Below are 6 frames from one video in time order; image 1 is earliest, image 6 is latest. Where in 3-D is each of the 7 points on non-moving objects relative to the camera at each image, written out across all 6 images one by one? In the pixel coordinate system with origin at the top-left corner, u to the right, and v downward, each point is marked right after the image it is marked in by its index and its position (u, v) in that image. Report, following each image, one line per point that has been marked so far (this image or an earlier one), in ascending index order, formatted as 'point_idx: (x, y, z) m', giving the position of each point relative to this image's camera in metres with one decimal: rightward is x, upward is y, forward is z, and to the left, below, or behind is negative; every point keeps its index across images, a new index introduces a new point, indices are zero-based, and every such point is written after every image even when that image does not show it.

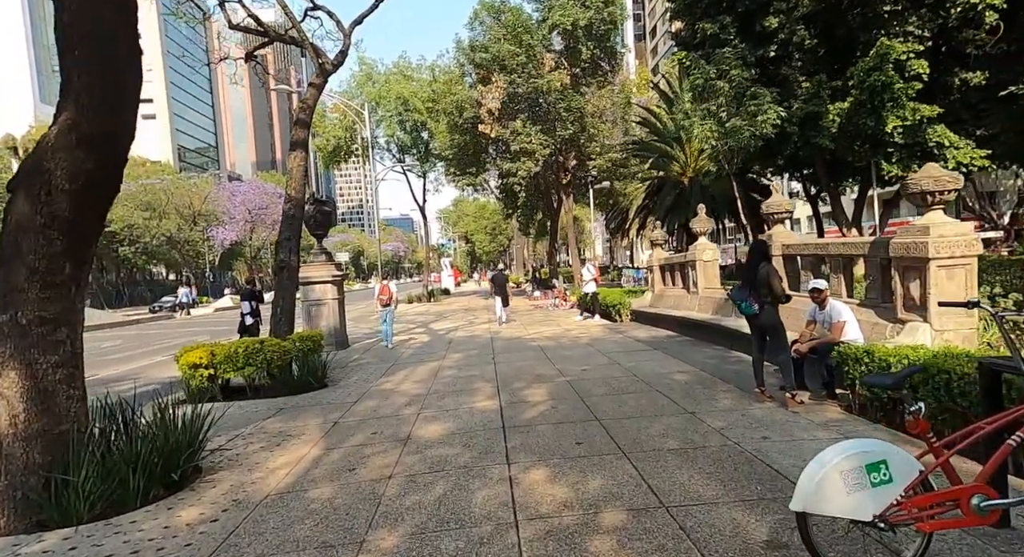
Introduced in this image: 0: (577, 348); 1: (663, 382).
0: (+1.2, -1.3, +10.3) m
1: (+1.8, -1.2, +6.9) m
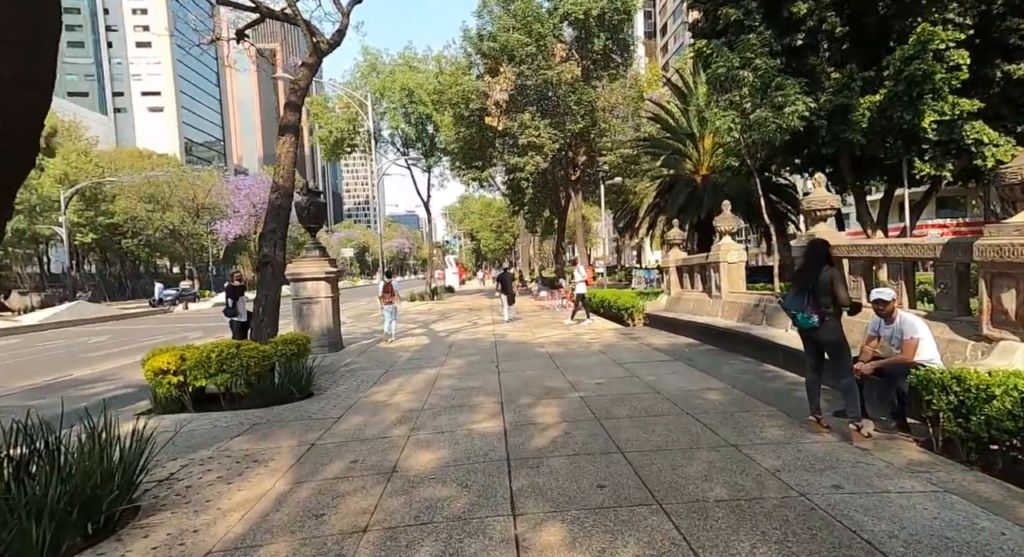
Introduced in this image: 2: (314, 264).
0: (+1.3, -1.3, +9.4) m
1: (+1.9, -1.3, +5.9) m
2: (-4.1, +0.3, +11.7) m
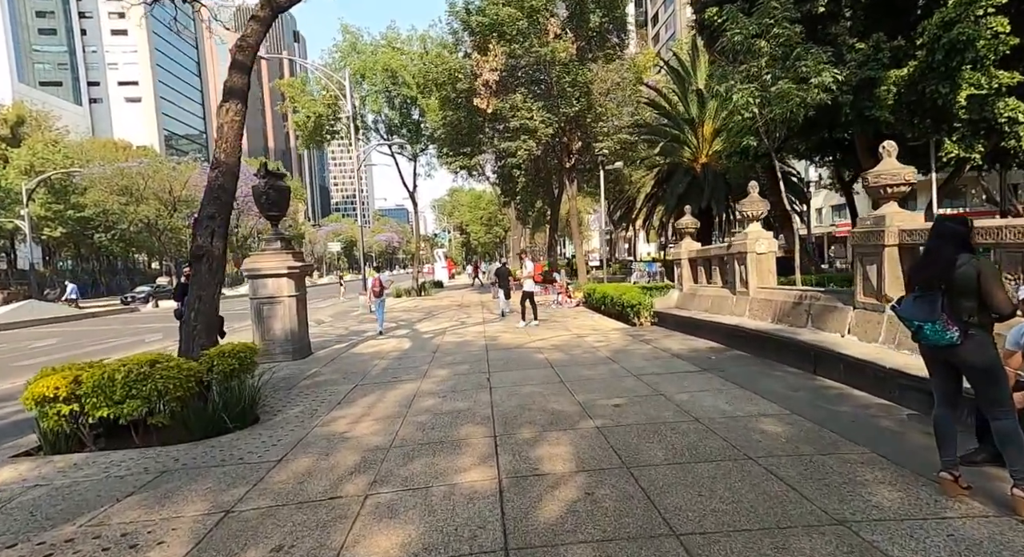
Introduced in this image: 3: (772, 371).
0: (+1.2, -1.2, +7.9) m
1: (+1.8, -1.2, +4.5) m
2: (-4.2, +0.3, +10.1) m
3: (+3.0, -1.1, +6.7) m
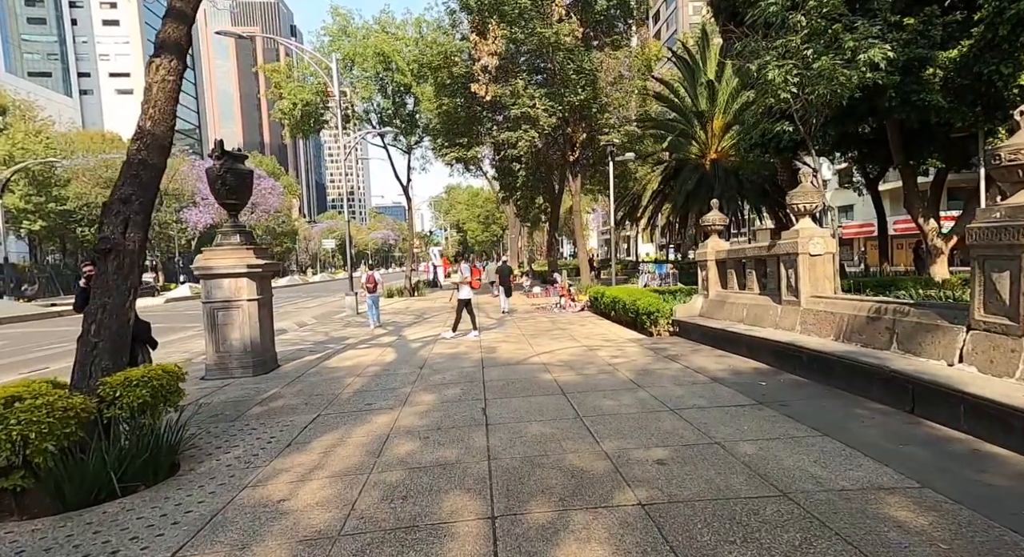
0: (+1.2, -1.3, +6.3) m
1: (+1.9, -1.3, +2.9) m
2: (-4.2, +0.3, +8.5) m
3: (+3.1, -1.2, +5.2) m
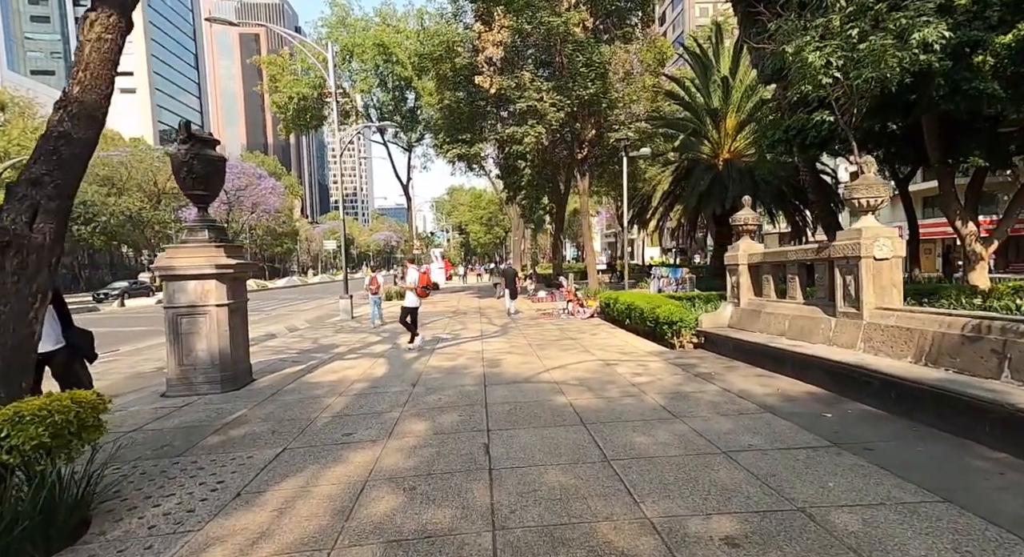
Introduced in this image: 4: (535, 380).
0: (+1.3, -1.3, +5.2) m
1: (+1.9, -1.4, +1.8) m
2: (-4.1, +0.3, +7.4) m
3: (+3.2, -1.2, +4.0) m
4: (+0.3, -1.3, +7.5) m
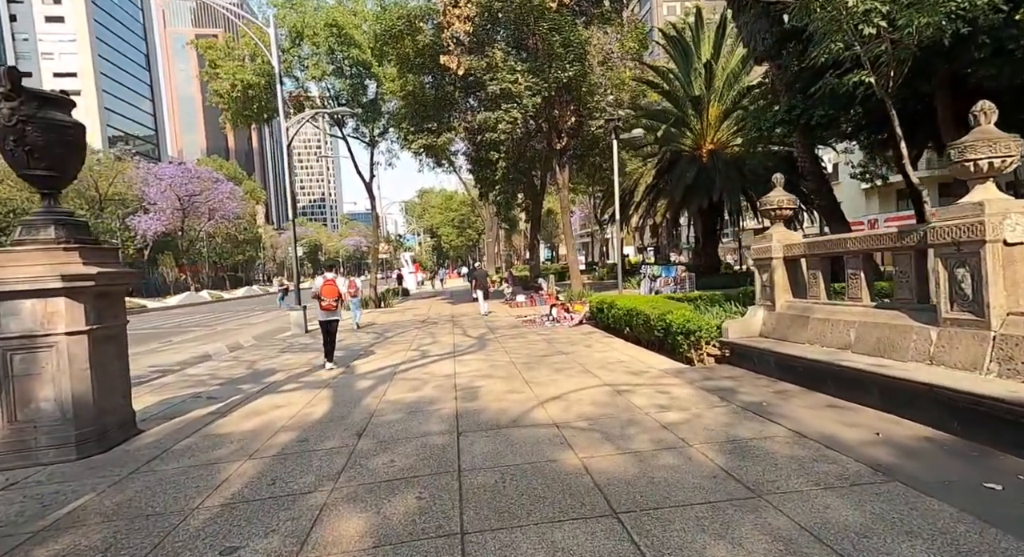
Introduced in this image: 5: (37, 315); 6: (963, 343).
0: (+1.2, -1.3, +3.2) m
1: (+2.0, -1.3, -0.2) m
2: (-4.3, +0.2, +5.2) m
3: (+3.2, -1.2, +2.1) m
4: (+0.2, -1.4, +5.5) m
5: (-4.2, -0.3, +5.1) m
6: (+3.6, -0.5, +4.7) m
